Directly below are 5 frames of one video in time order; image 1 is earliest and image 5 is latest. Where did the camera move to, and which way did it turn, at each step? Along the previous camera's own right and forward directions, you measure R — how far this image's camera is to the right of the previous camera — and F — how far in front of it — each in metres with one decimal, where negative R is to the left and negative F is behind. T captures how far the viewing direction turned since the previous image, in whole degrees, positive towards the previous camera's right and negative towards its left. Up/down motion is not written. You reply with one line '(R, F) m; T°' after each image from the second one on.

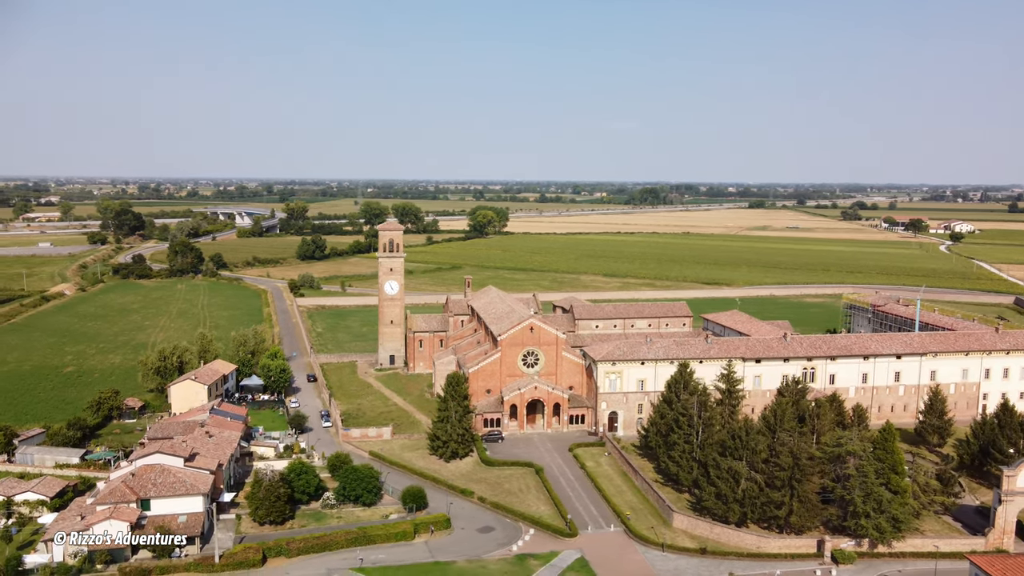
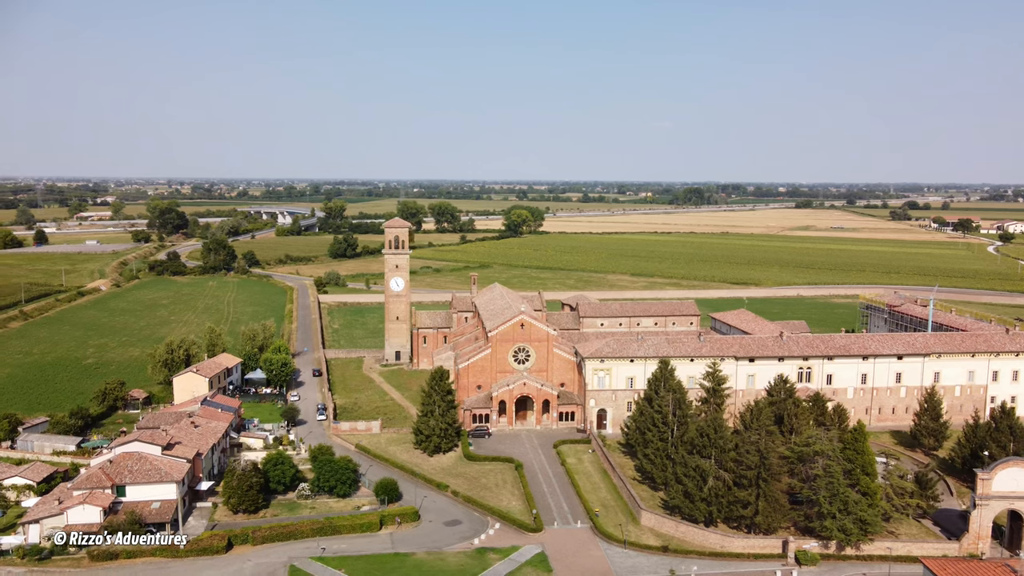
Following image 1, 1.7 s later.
(+3.6, +0.1) m; -3°
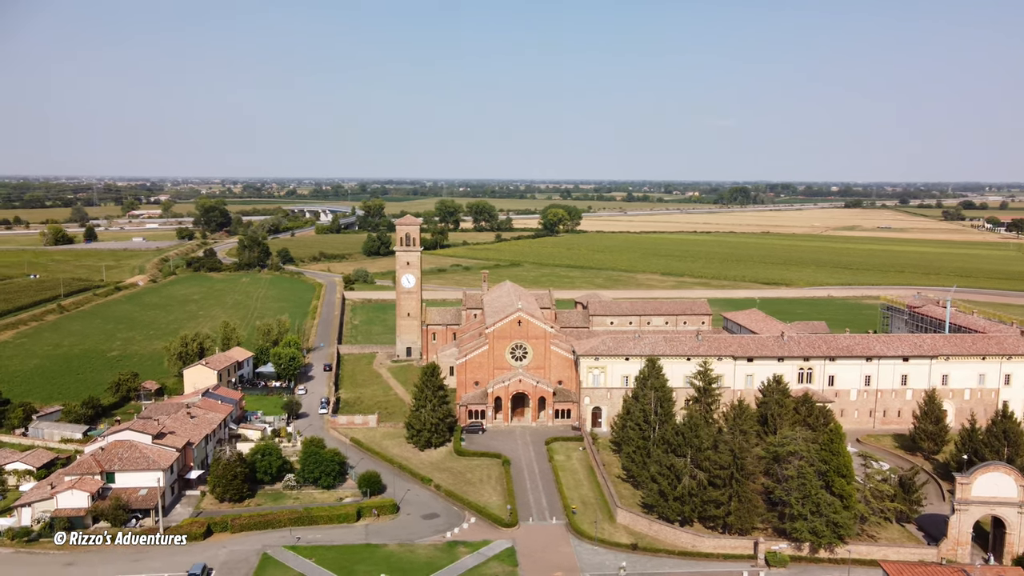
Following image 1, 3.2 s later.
(+3.1, -0.1) m; -3°
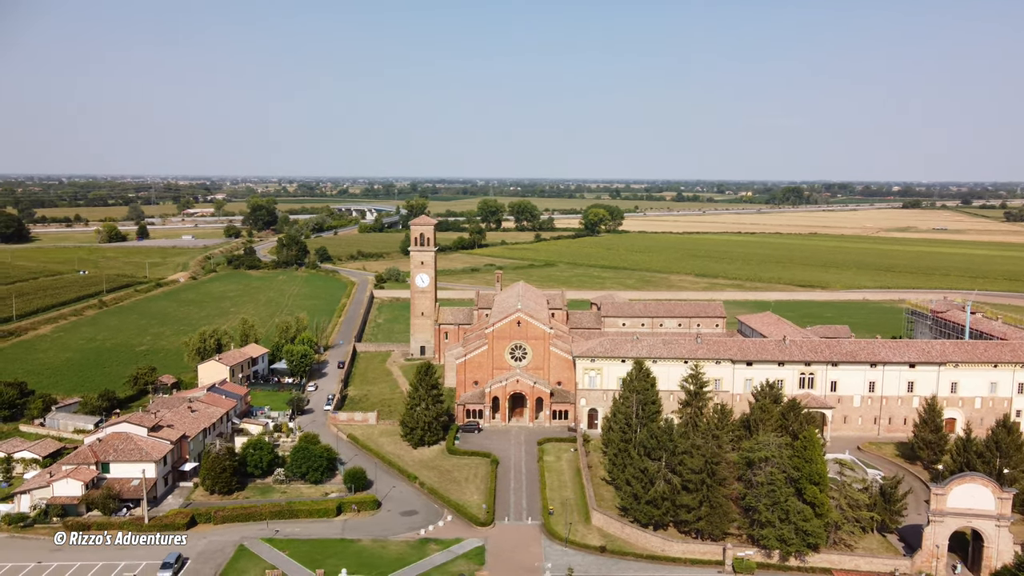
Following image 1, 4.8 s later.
(+3.3, -0.2) m; -3°
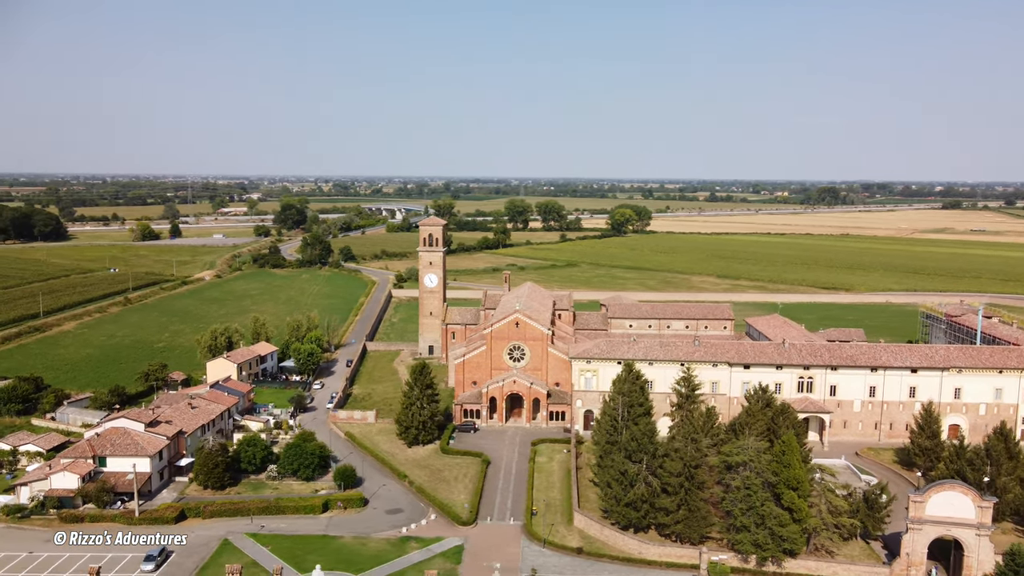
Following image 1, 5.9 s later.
(+2.3, -0.2) m; -2°
